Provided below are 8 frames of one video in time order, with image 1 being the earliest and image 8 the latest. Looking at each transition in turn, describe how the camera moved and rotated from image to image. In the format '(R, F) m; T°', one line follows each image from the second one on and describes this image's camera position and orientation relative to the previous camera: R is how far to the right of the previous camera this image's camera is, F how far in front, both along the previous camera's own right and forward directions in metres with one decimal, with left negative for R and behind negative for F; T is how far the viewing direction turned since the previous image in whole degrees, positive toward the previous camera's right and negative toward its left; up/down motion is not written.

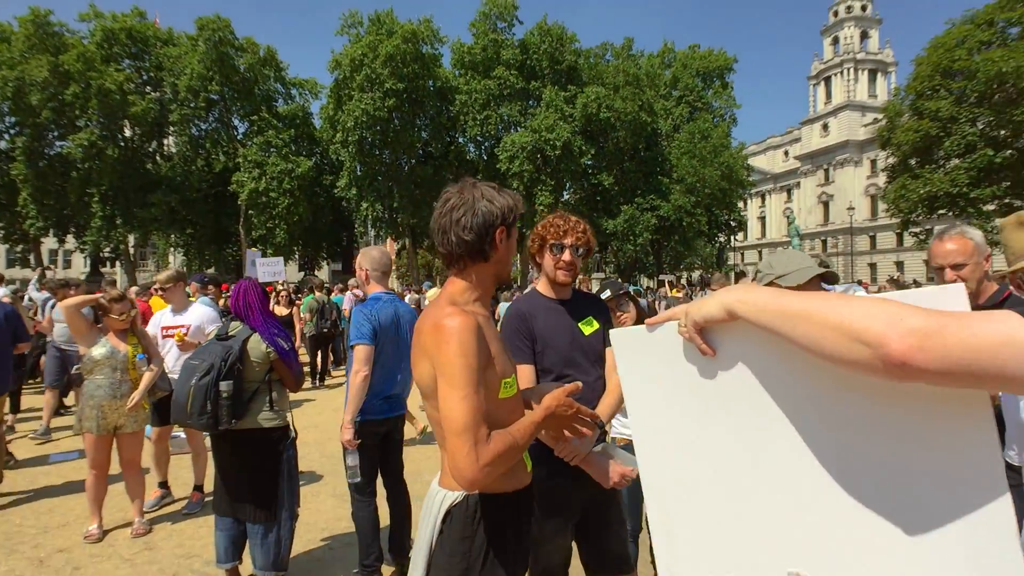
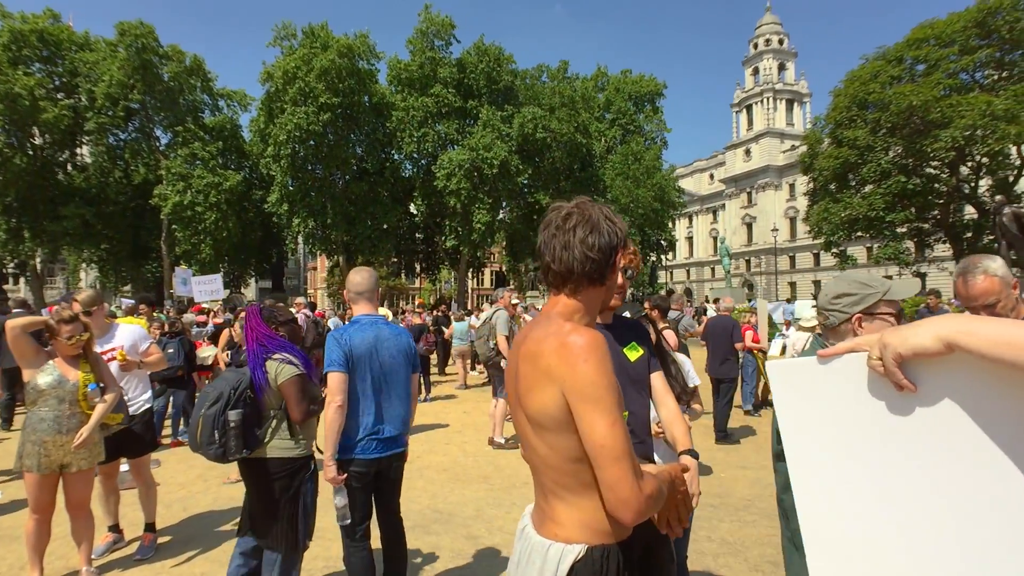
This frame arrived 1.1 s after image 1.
(-0.4, +0.2) m; +6°
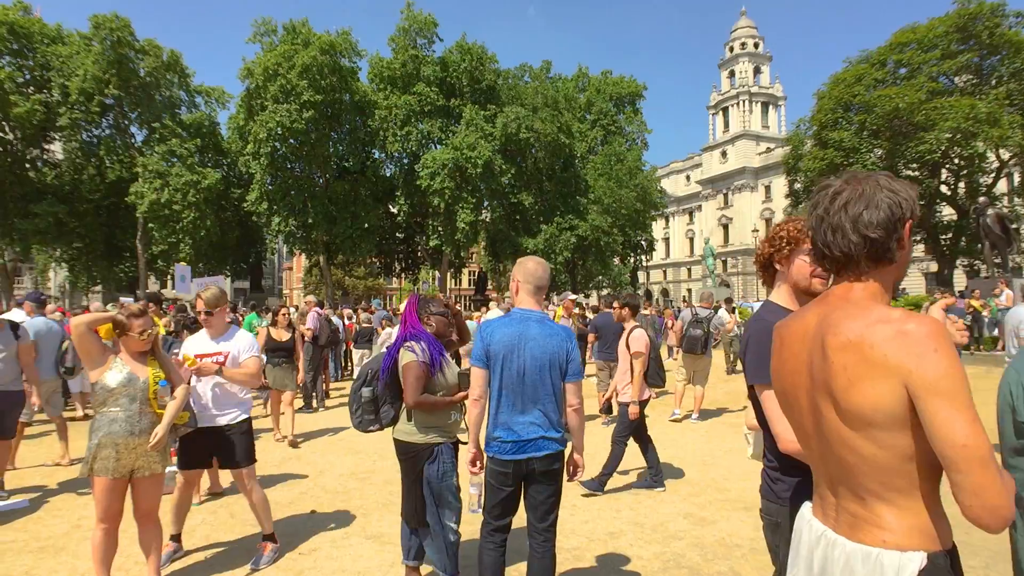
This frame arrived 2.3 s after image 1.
(-0.8, +0.2) m; +2°
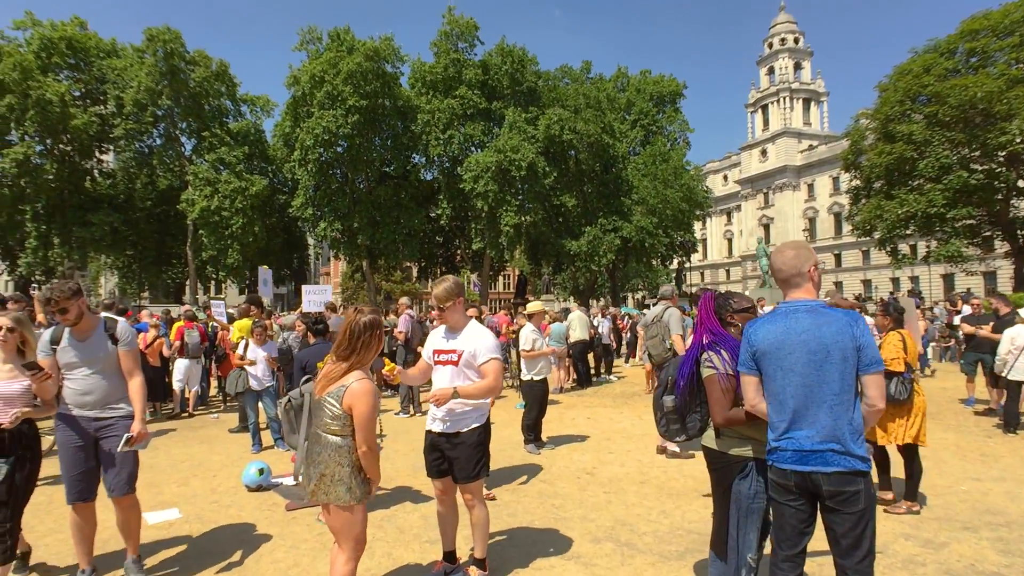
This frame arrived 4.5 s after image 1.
(-1.2, +0.4) m; -3°
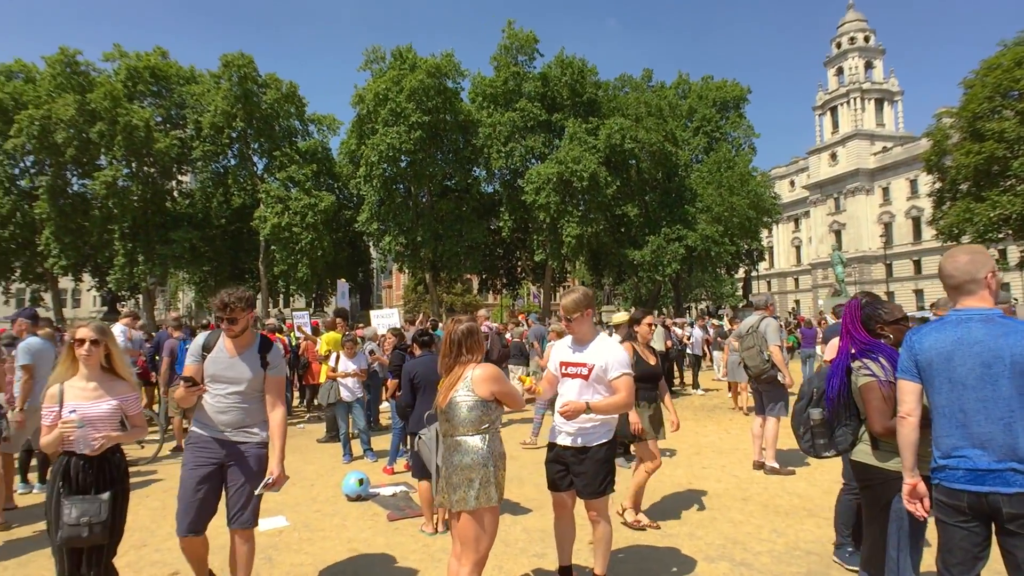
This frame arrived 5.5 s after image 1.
(-0.4, 0.0) m; -5°
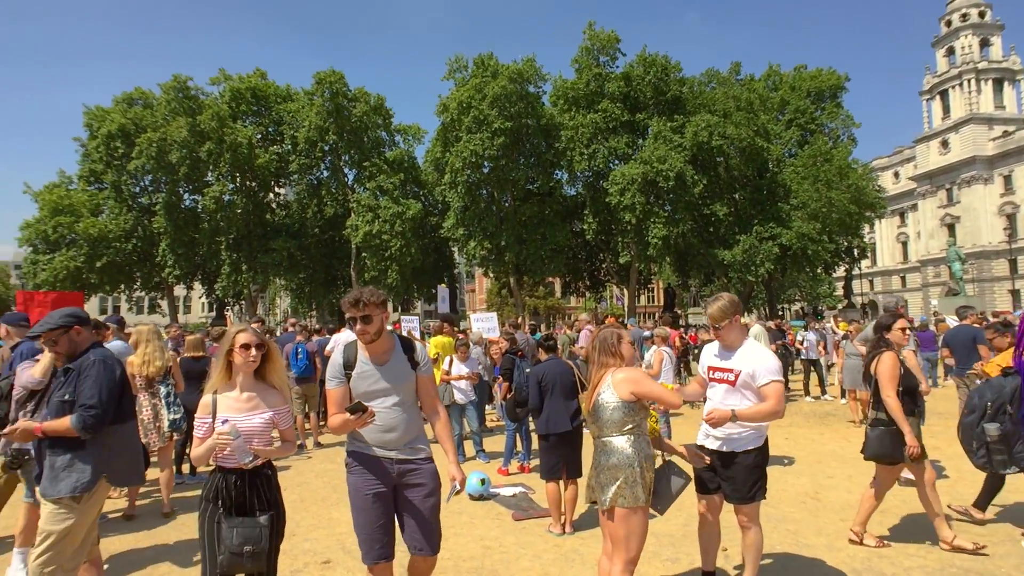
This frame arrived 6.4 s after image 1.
(-0.4, -0.1) m; -7°
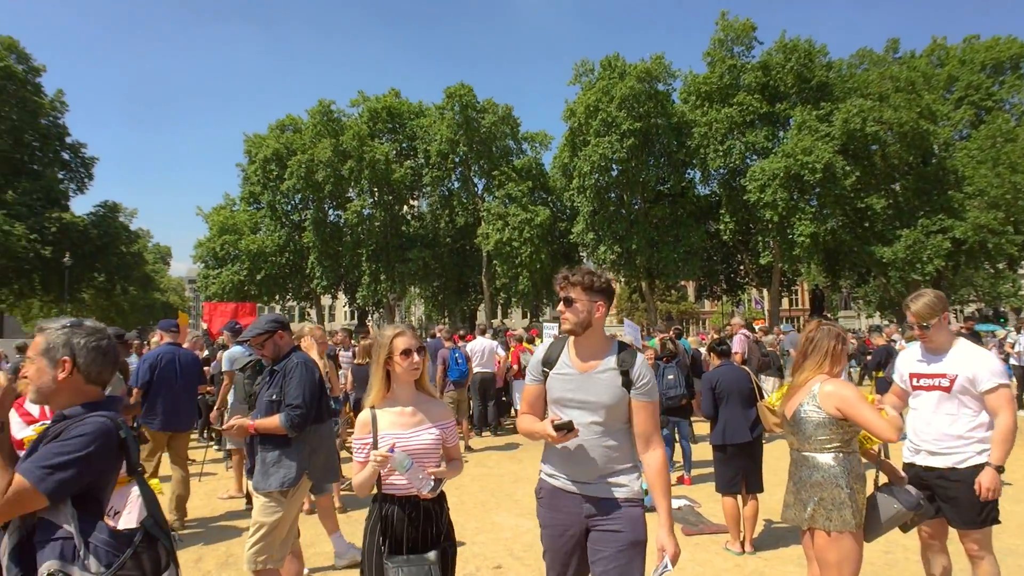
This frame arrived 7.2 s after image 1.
(-0.6, +0.5) m; -11°
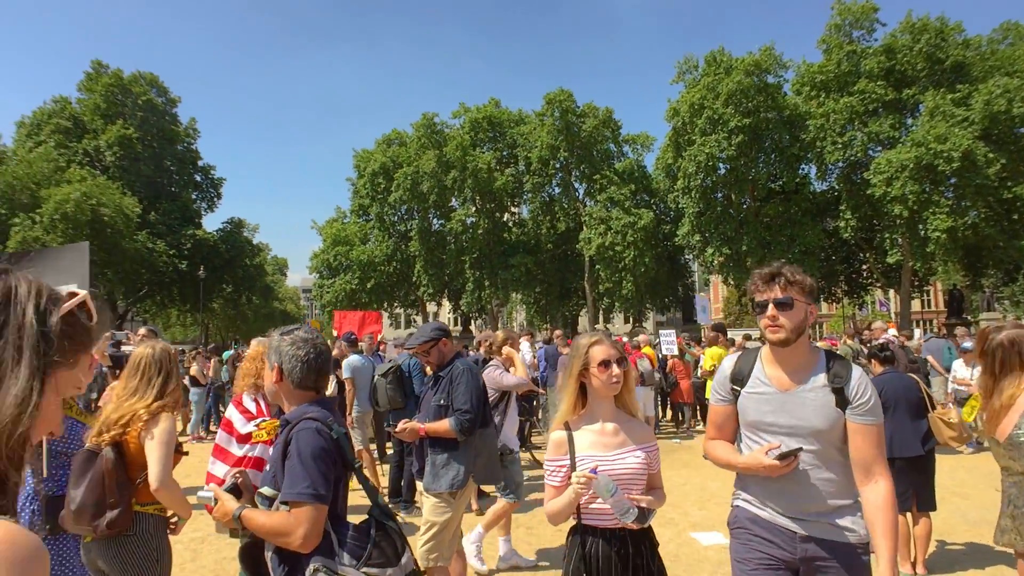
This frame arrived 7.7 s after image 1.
(-0.5, +0.2) m; -9°
